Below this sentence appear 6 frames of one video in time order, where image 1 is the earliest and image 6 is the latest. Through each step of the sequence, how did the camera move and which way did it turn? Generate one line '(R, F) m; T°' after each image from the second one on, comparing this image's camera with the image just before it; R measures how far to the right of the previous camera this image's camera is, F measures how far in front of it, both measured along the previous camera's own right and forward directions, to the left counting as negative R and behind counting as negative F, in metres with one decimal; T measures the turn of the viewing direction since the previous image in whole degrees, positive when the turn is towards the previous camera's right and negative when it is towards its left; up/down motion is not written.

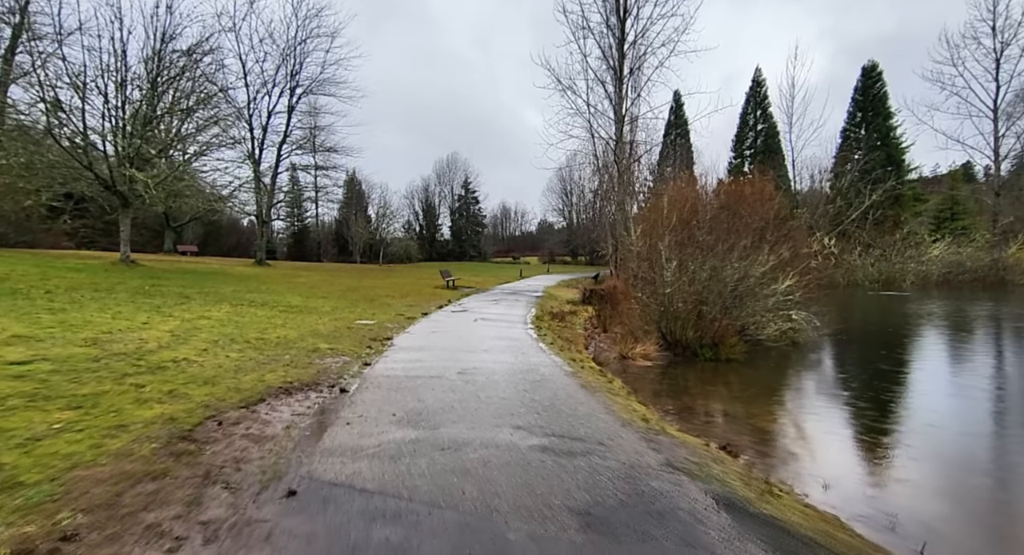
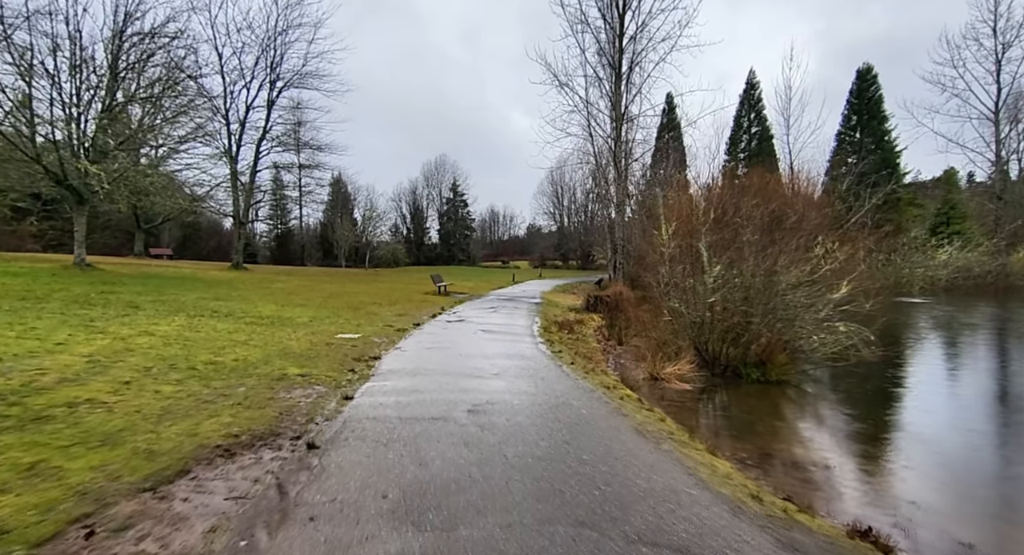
(-0.4, +1.5) m; +2°
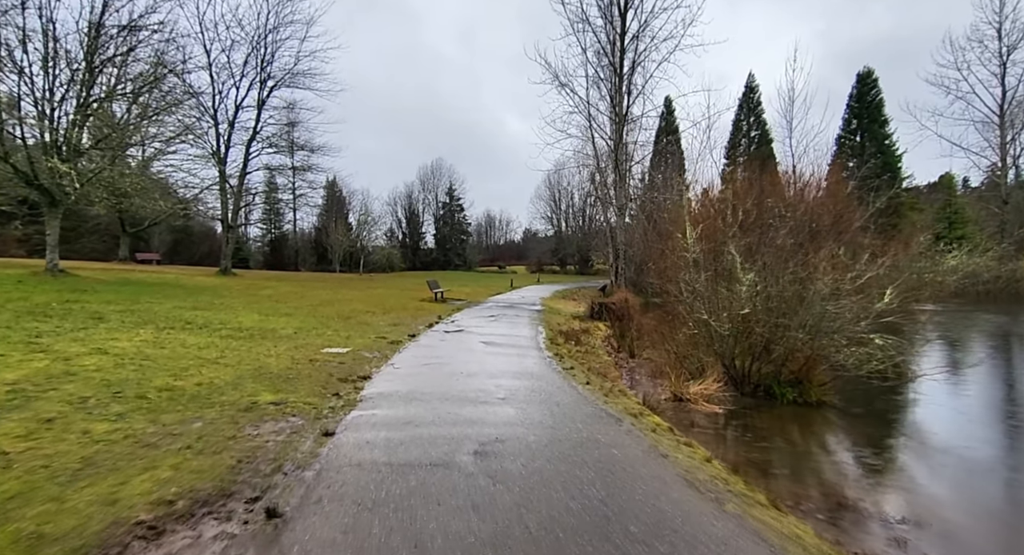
(-0.2, +0.9) m; +1°
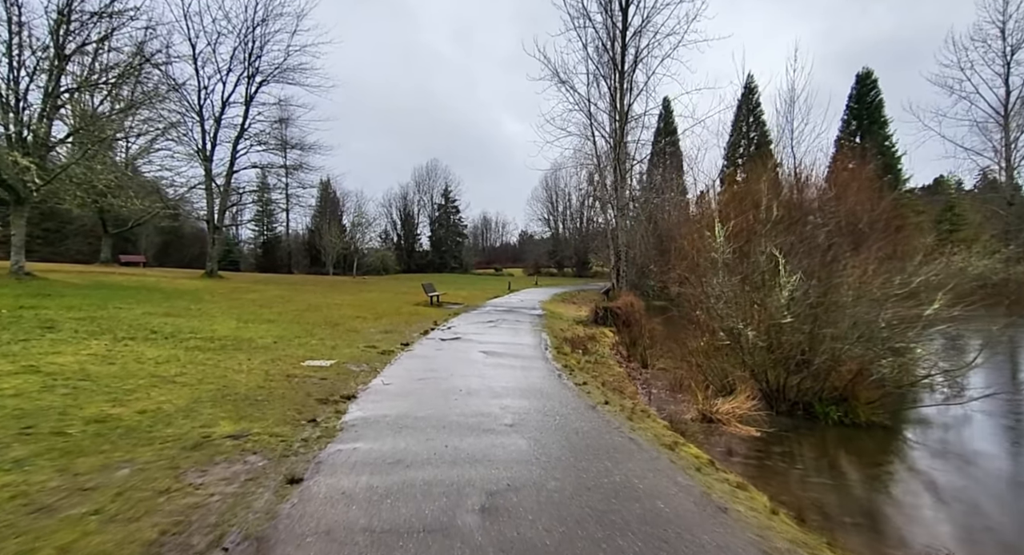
(-0.2, +0.9) m; +1°
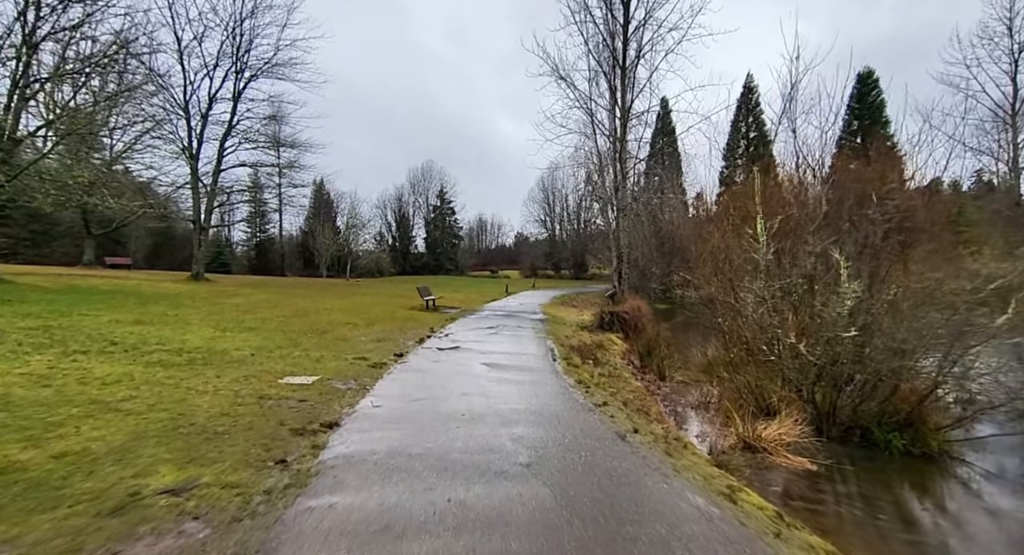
(-0.2, +0.9) m; +1°
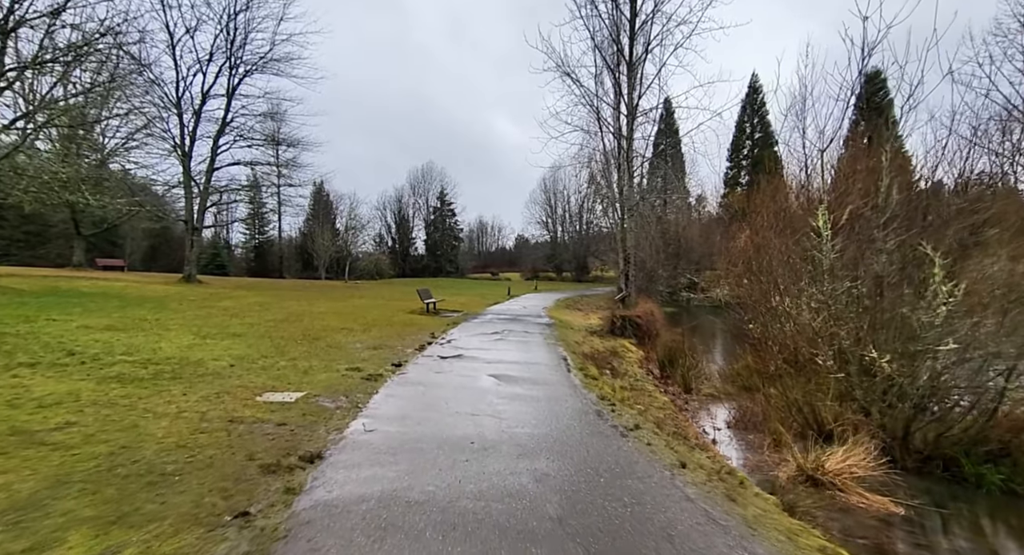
(-0.2, +0.9) m; 0°
